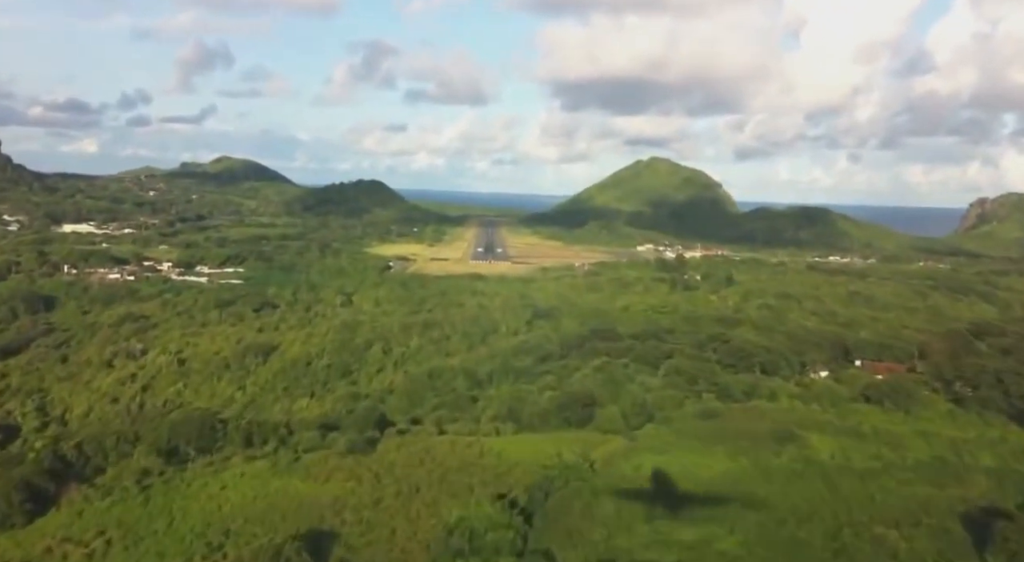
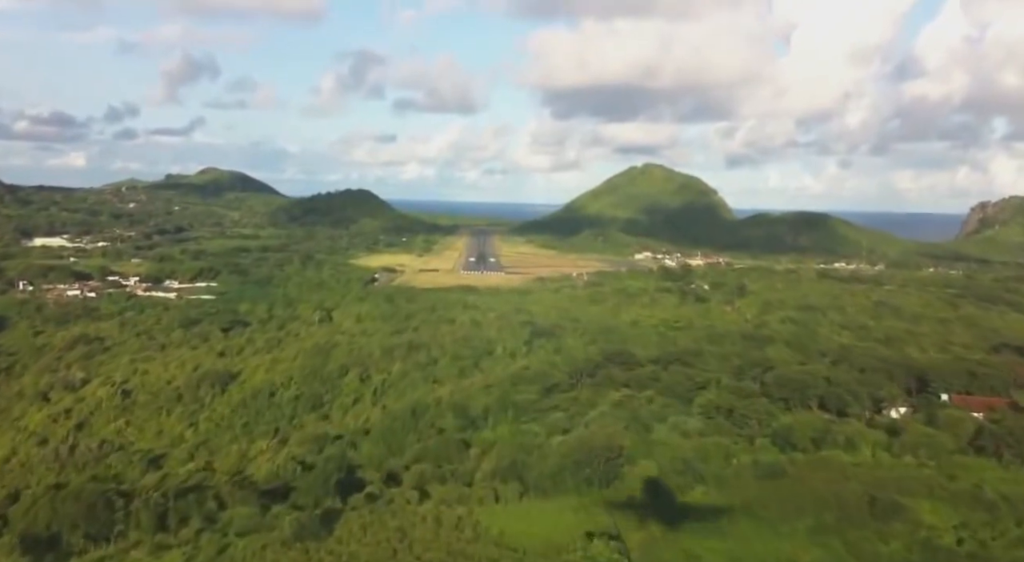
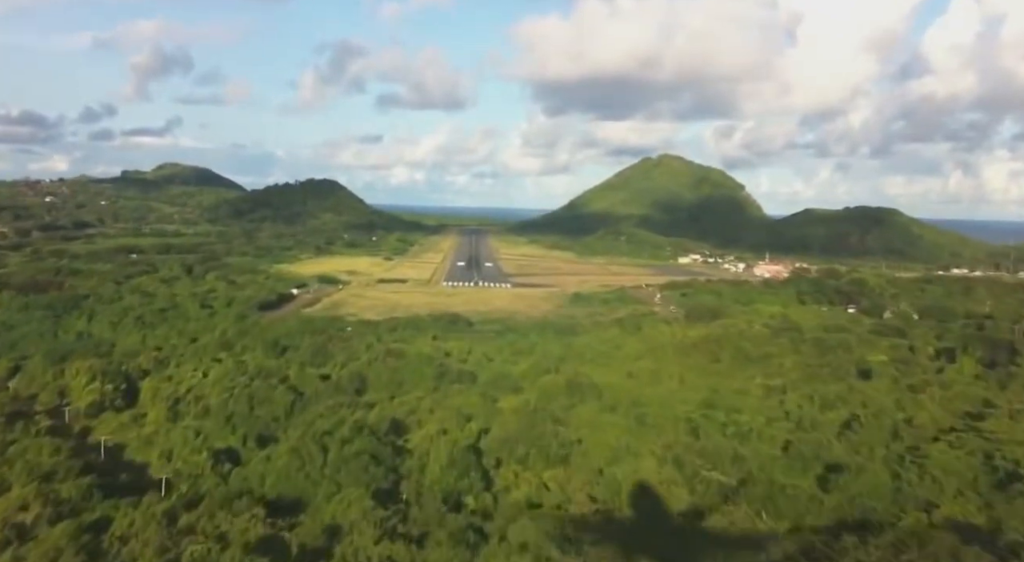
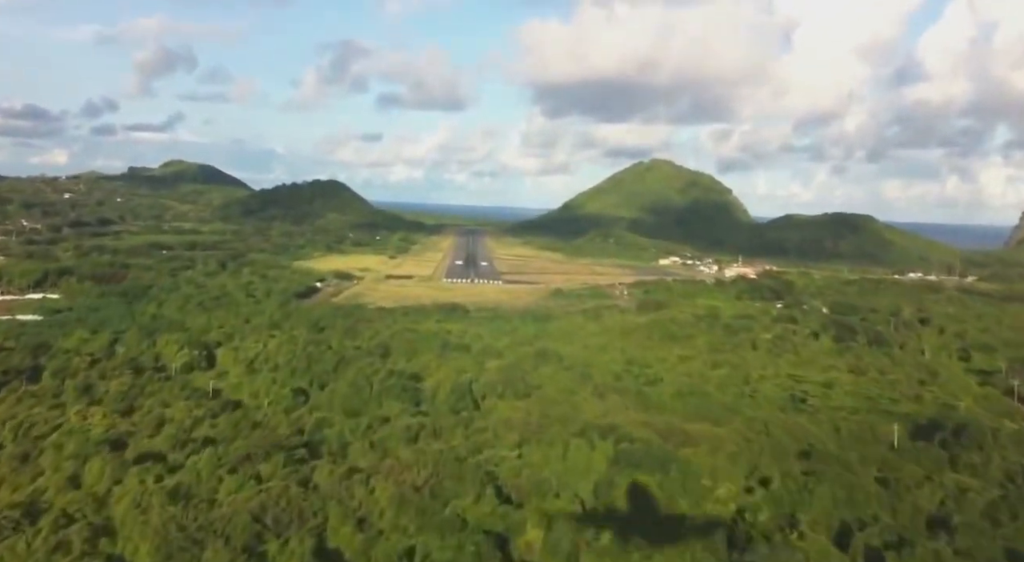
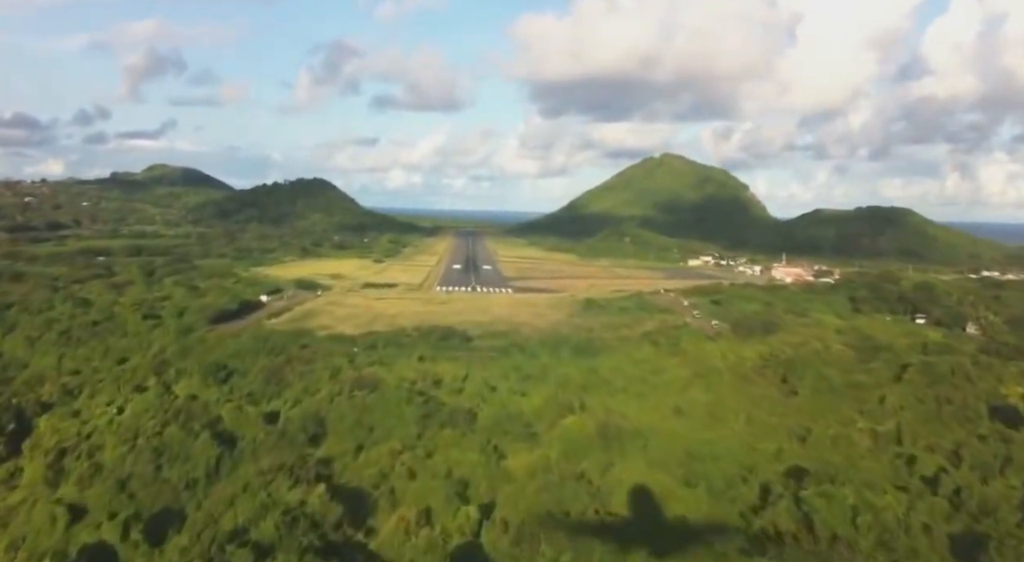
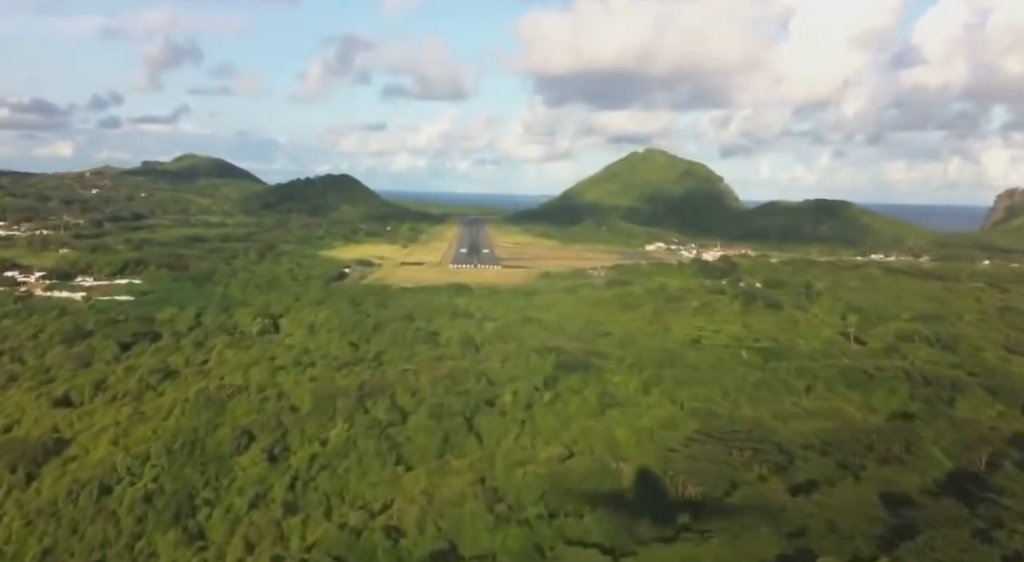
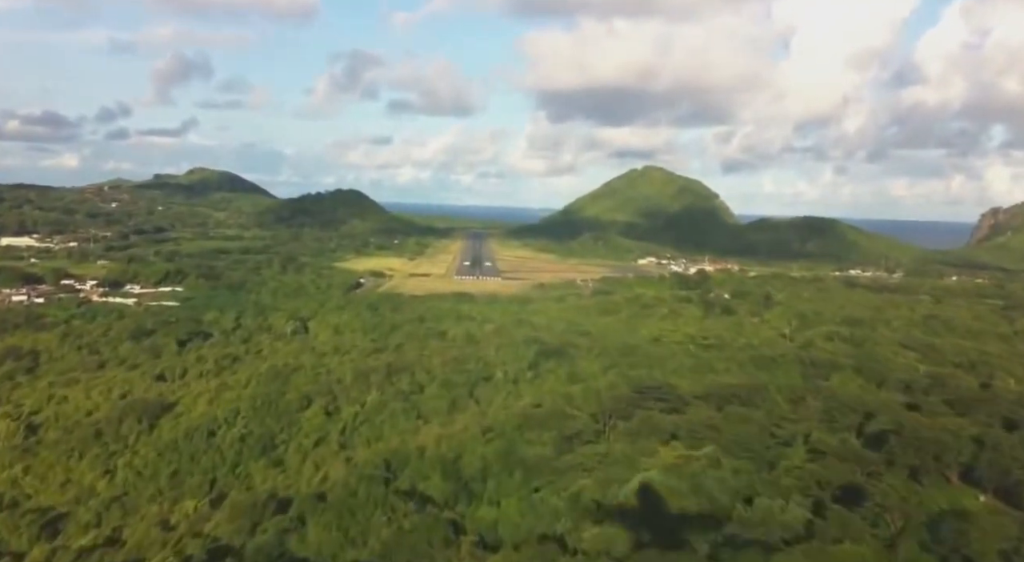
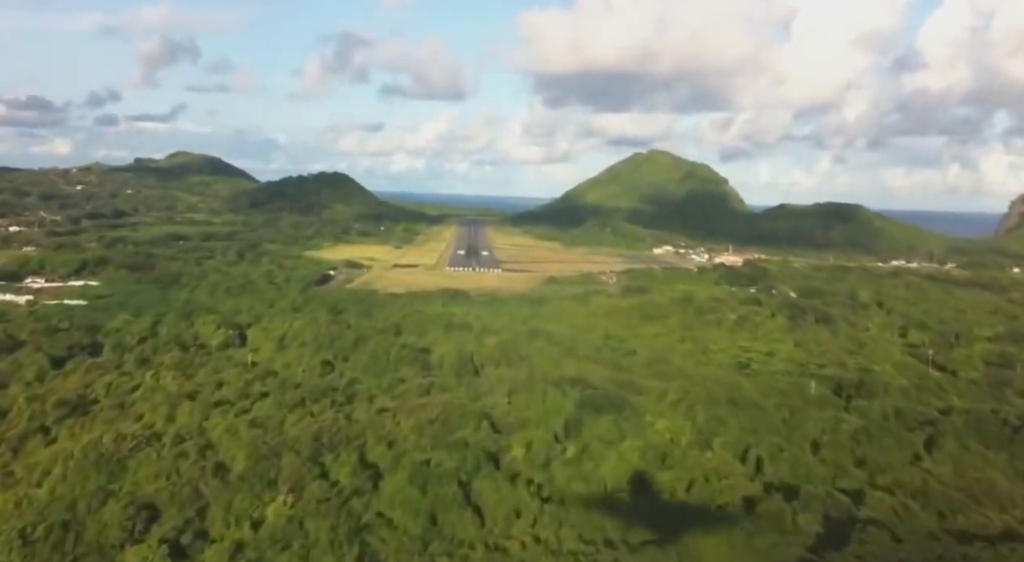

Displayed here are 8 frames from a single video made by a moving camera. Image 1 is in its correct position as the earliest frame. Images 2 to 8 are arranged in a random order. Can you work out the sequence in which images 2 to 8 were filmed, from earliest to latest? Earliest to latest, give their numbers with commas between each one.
2, 7, 6, 8, 4, 3, 5
